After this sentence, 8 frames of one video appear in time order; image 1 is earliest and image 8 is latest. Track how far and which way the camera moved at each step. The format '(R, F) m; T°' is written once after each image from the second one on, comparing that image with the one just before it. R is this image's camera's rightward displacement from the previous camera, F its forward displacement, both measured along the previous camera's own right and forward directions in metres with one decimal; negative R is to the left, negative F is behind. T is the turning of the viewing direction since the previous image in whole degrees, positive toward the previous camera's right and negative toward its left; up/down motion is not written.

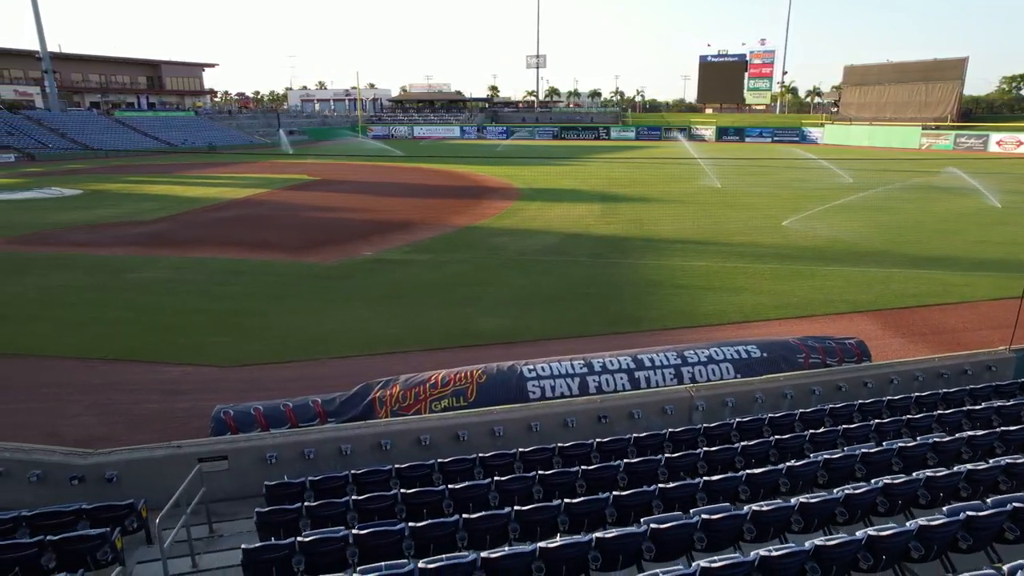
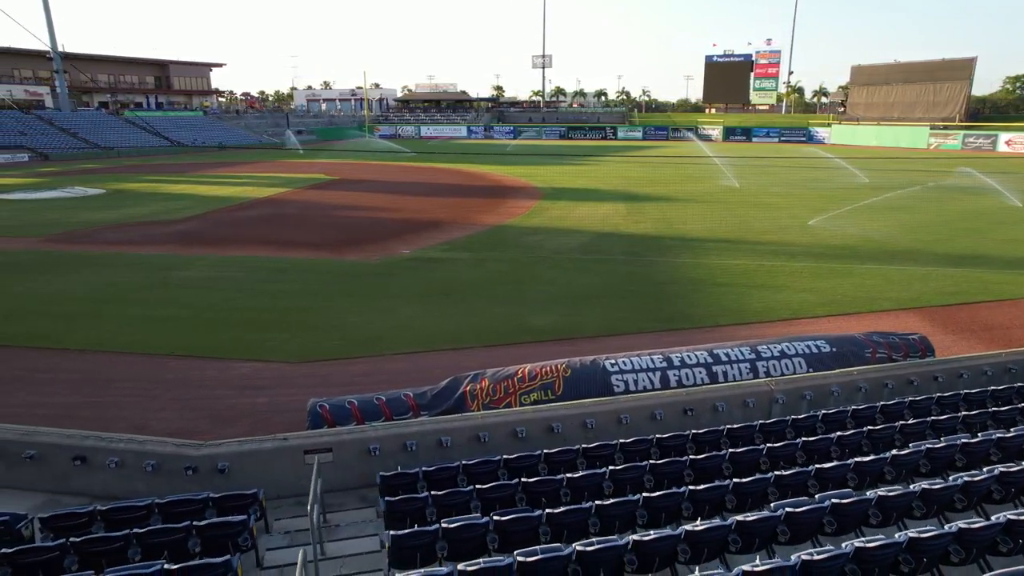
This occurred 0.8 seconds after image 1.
(-1.4, -0.2) m; 0°
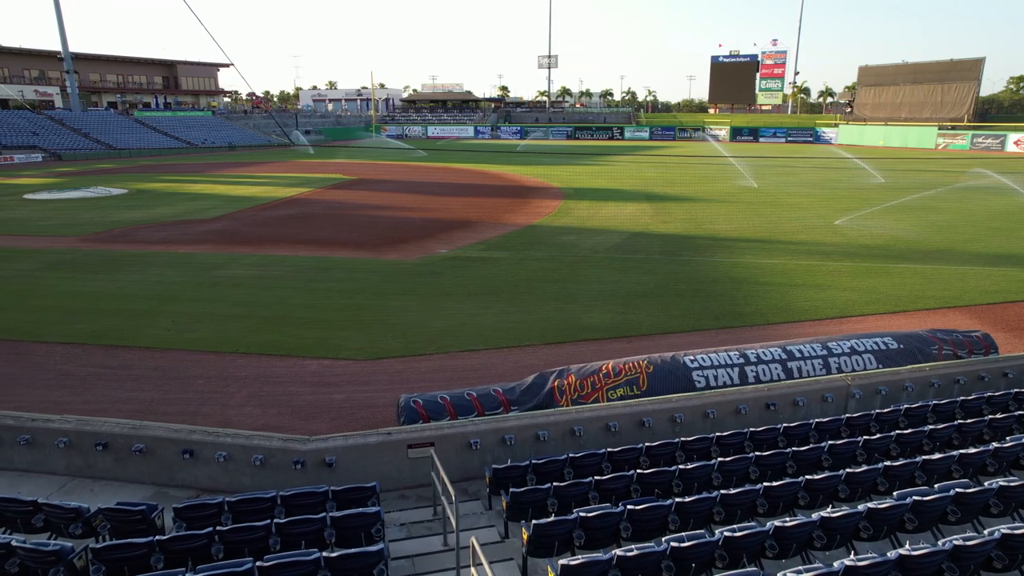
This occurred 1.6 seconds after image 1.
(-1.4, -0.2) m; 0°
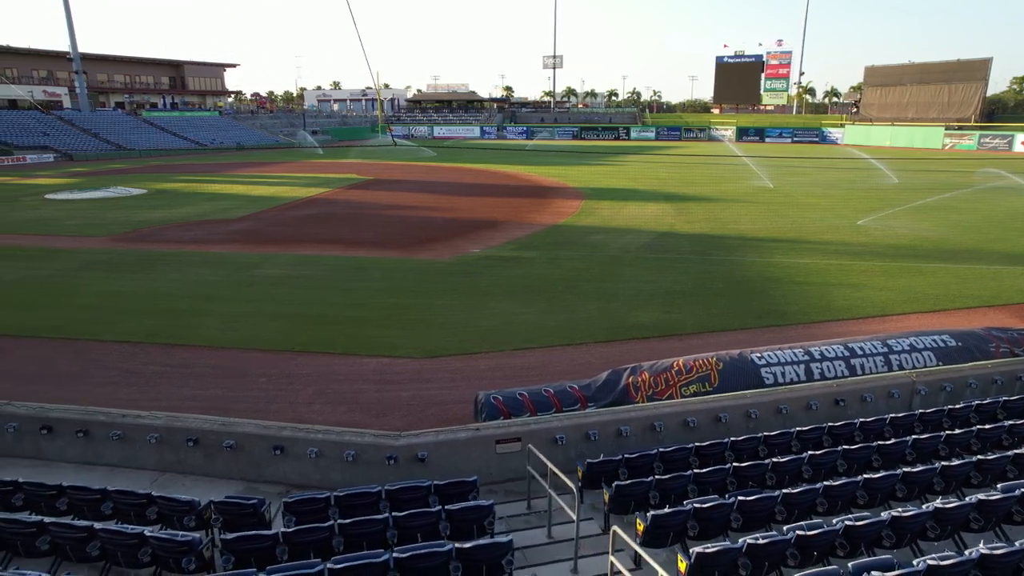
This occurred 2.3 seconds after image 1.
(-1.2, -0.2) m; 0°
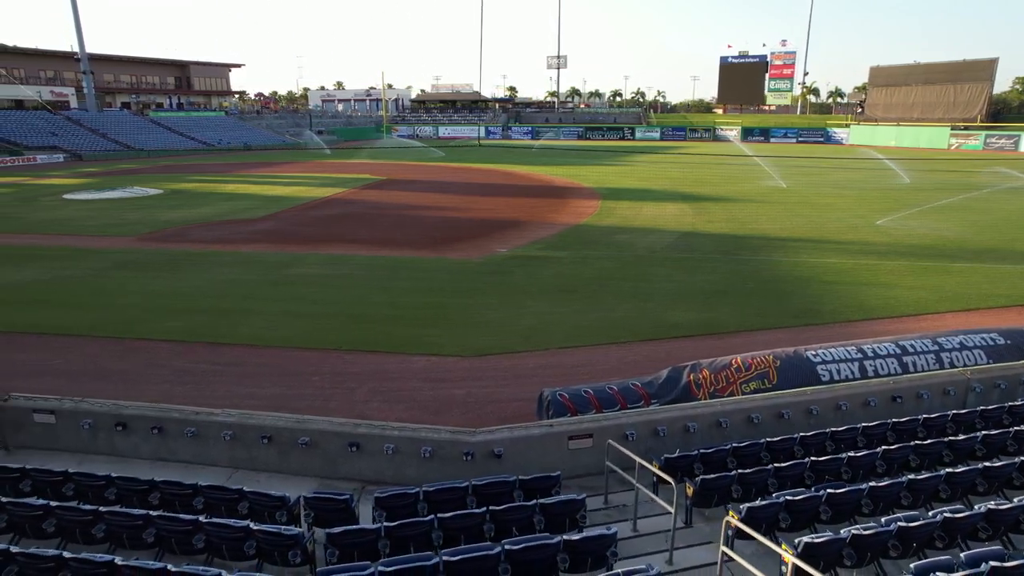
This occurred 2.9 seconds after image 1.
(-1.1, -0.1) m; 0°
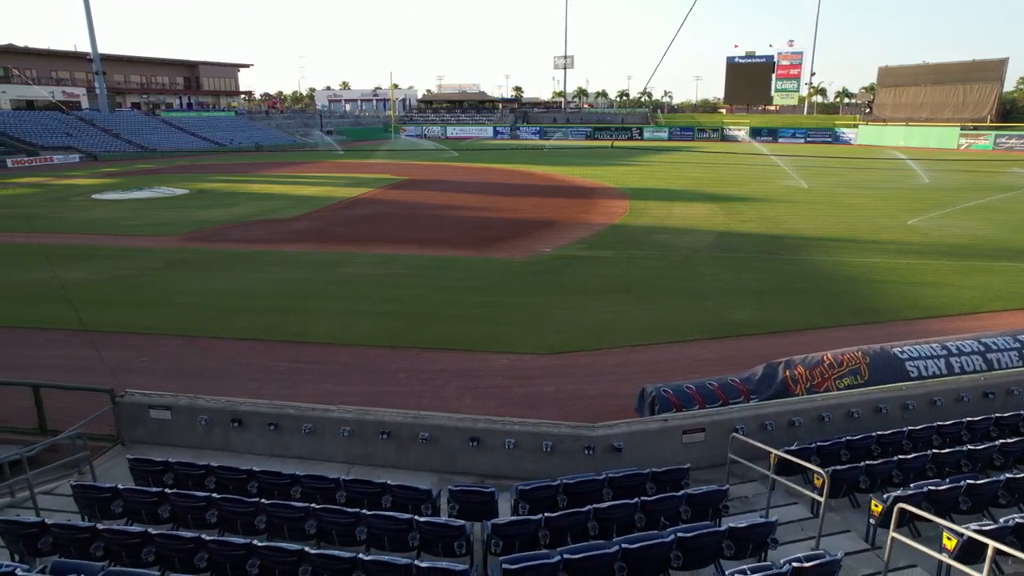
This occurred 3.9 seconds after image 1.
(-1.7, -0.2) m; 0°
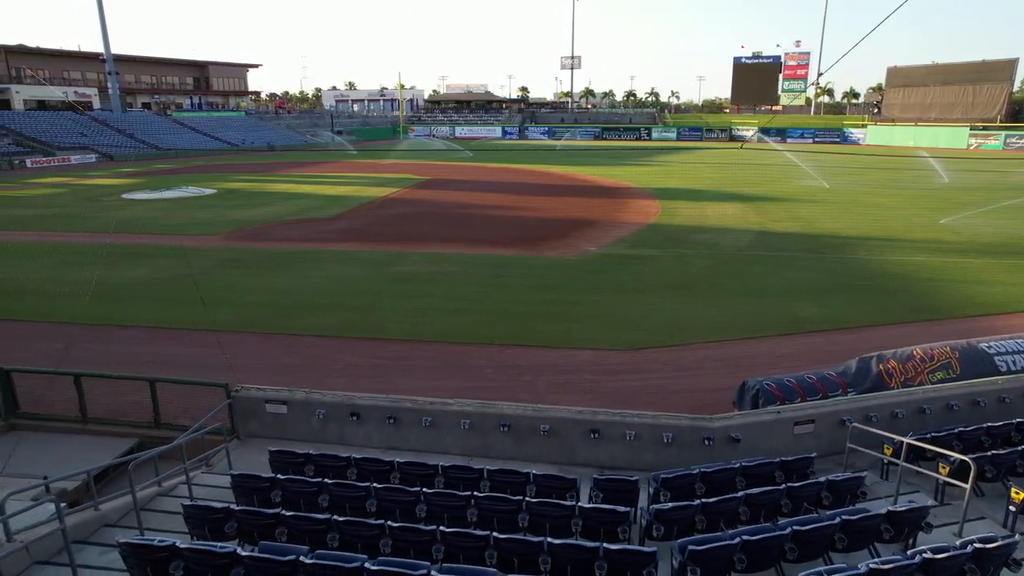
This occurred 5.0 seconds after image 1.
(-1.8, -0.3) m; 0°
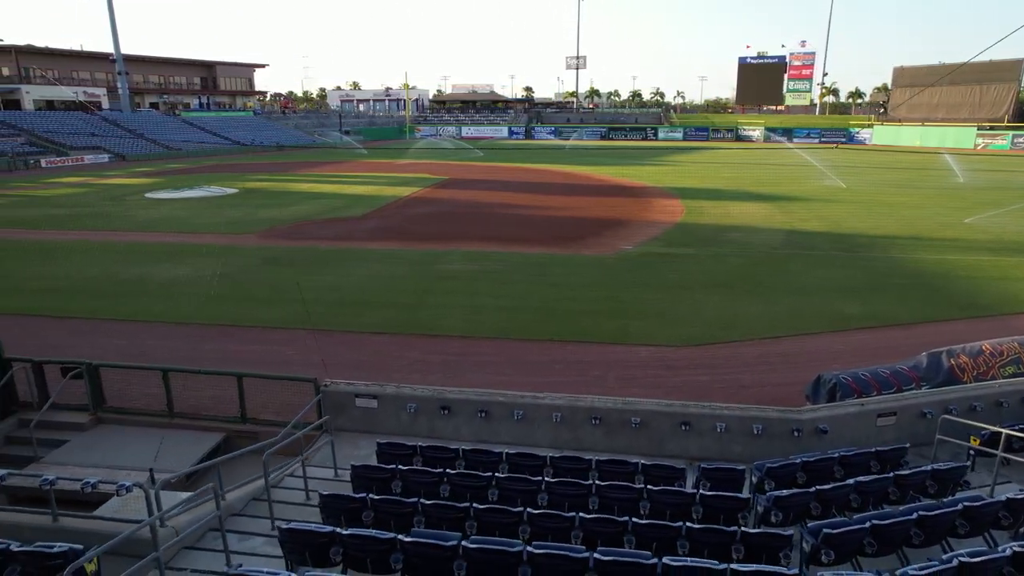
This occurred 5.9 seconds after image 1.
(-1.5, -0.2) m; 0°
